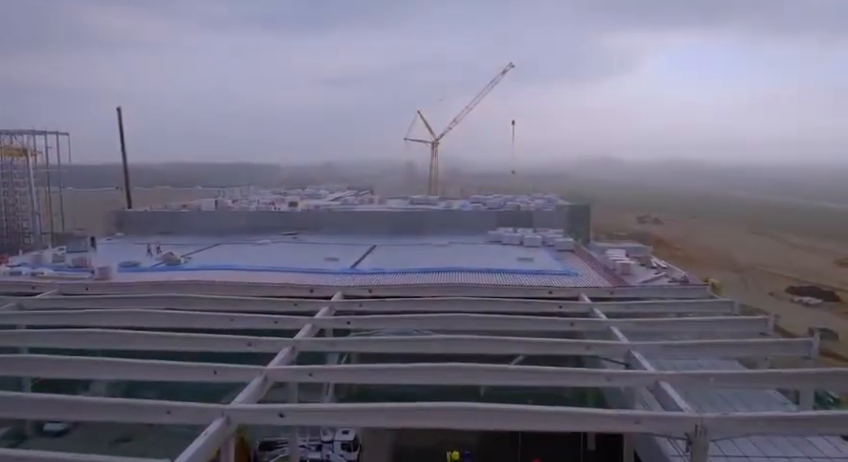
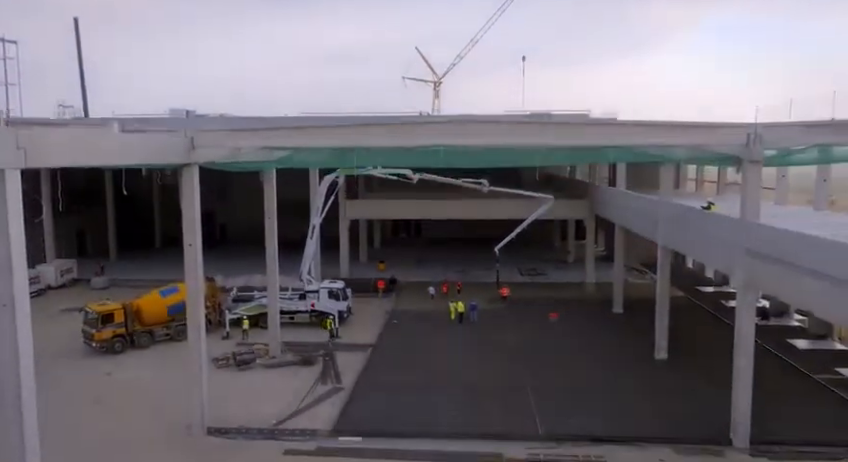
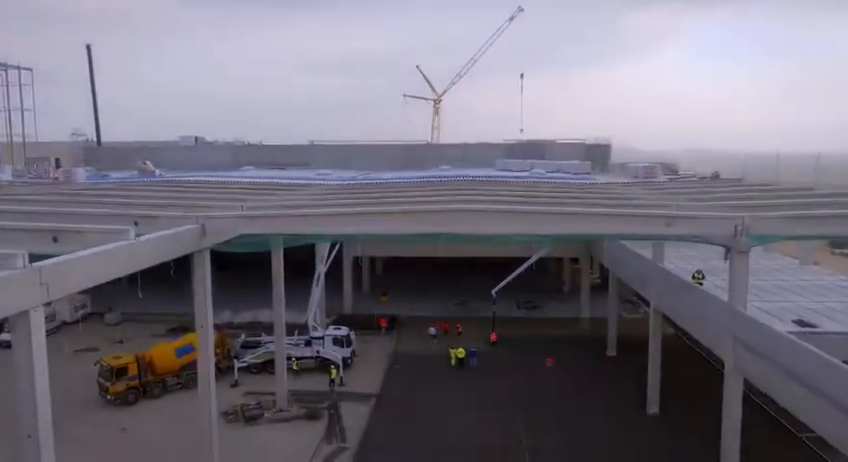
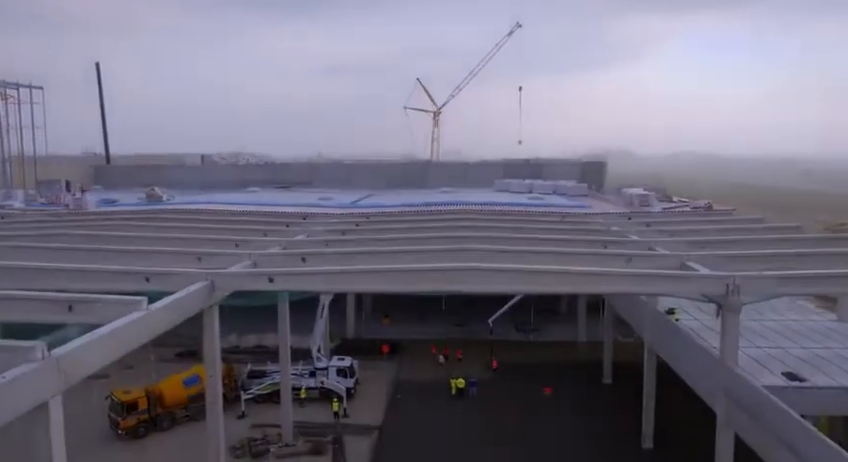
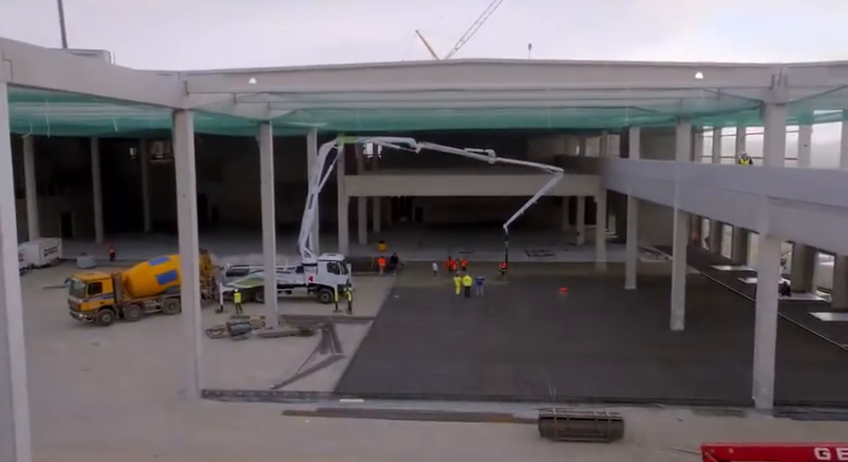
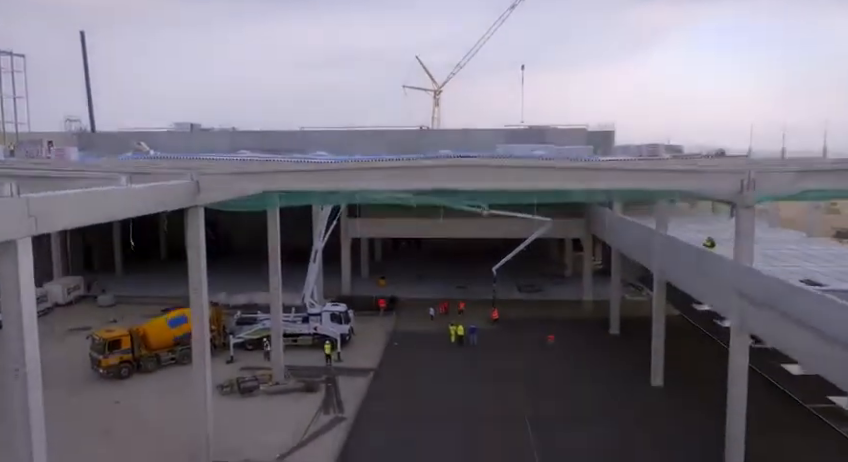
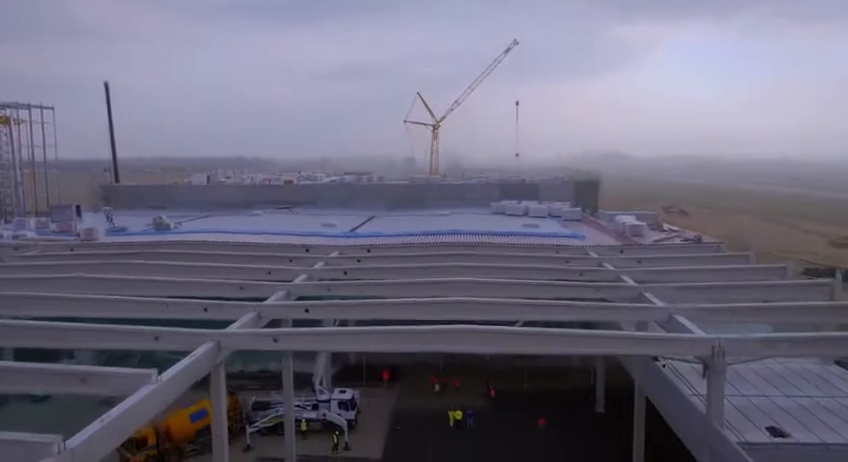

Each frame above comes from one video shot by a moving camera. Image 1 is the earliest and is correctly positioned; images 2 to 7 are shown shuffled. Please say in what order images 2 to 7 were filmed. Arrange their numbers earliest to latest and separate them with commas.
7, 4, 3, 6, 2, 5
